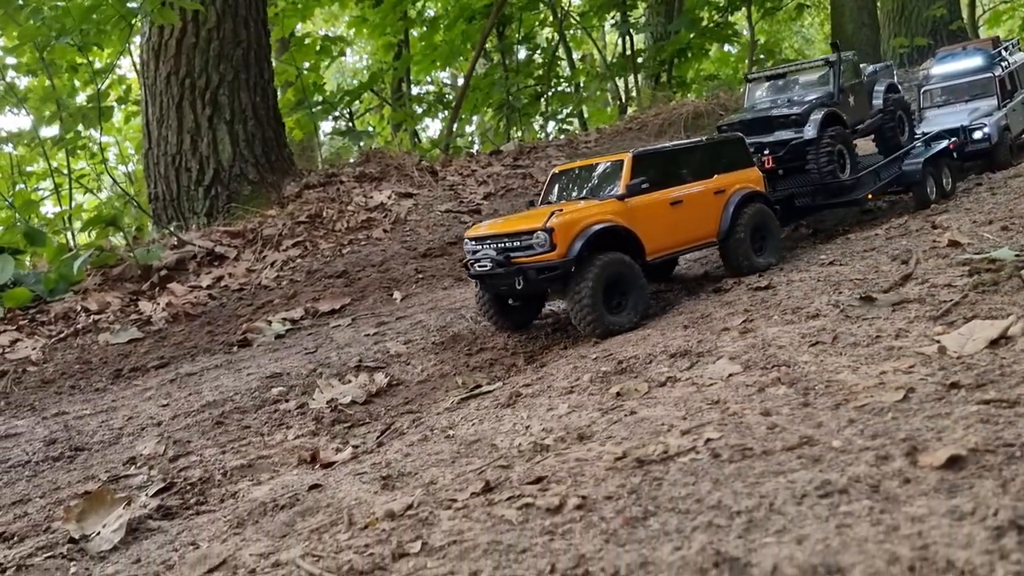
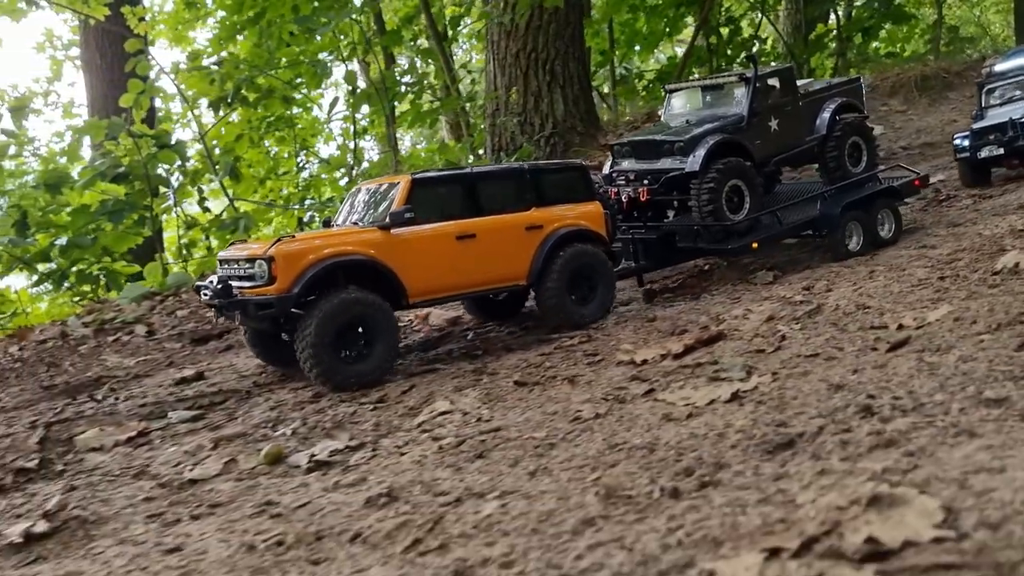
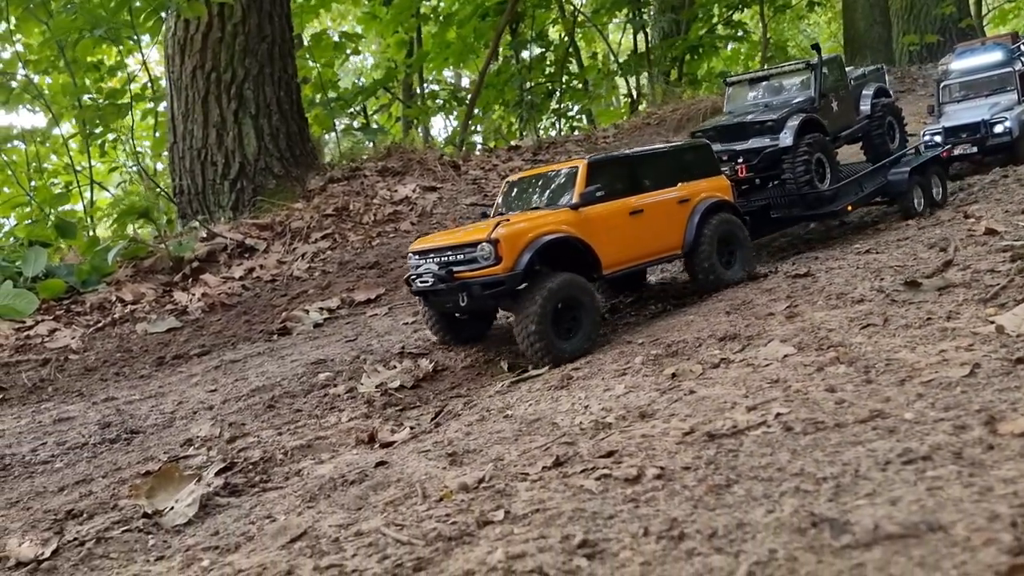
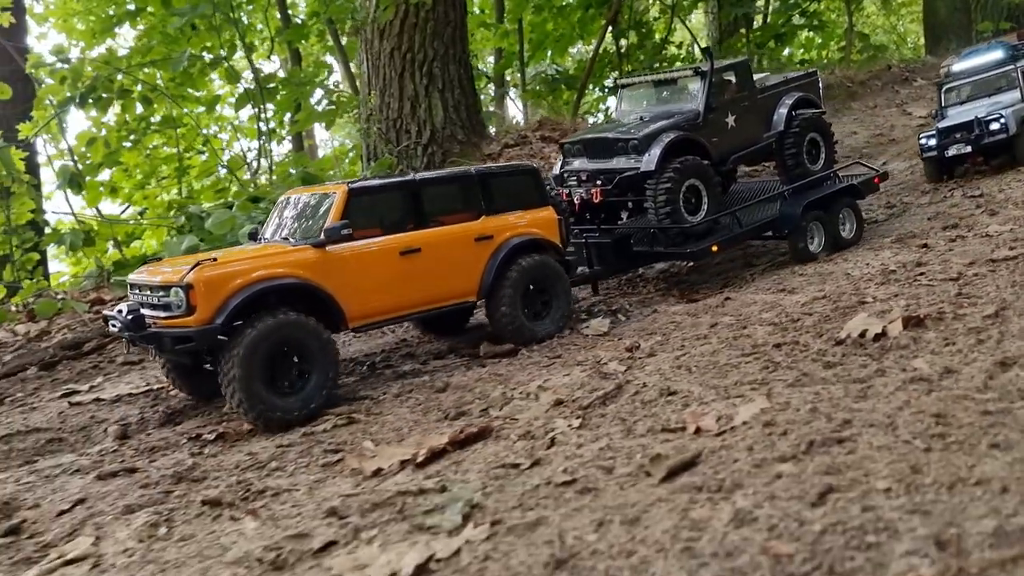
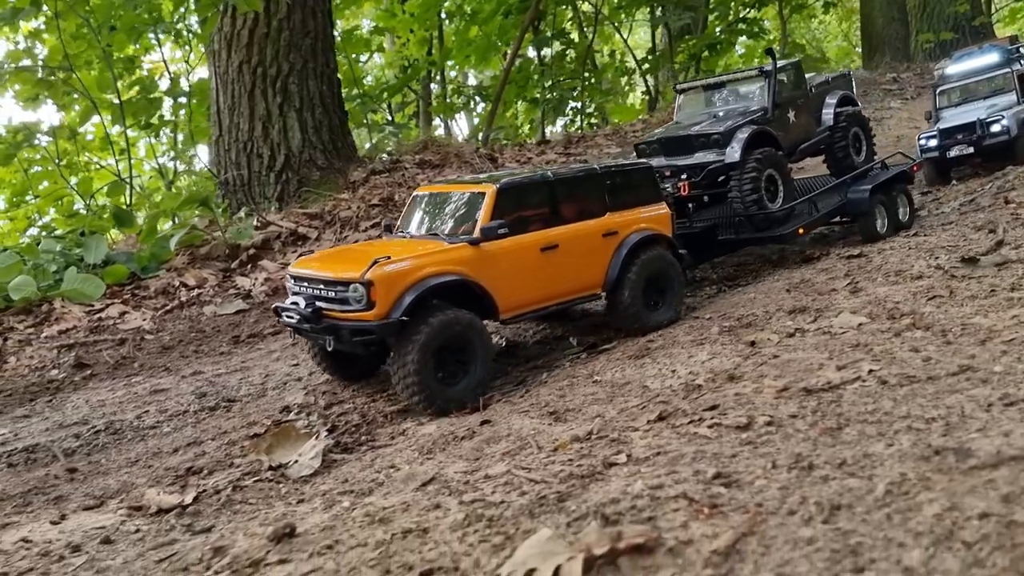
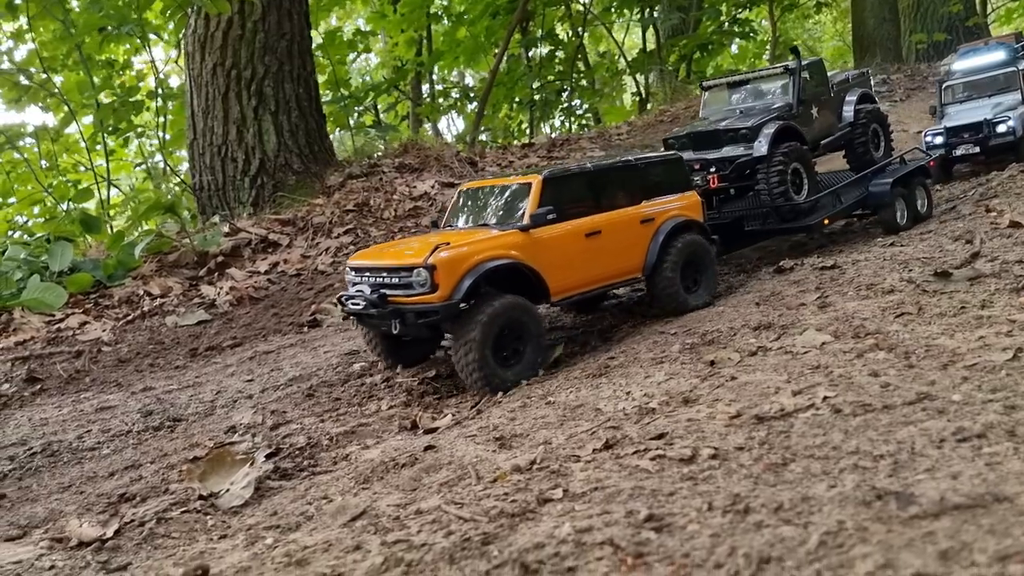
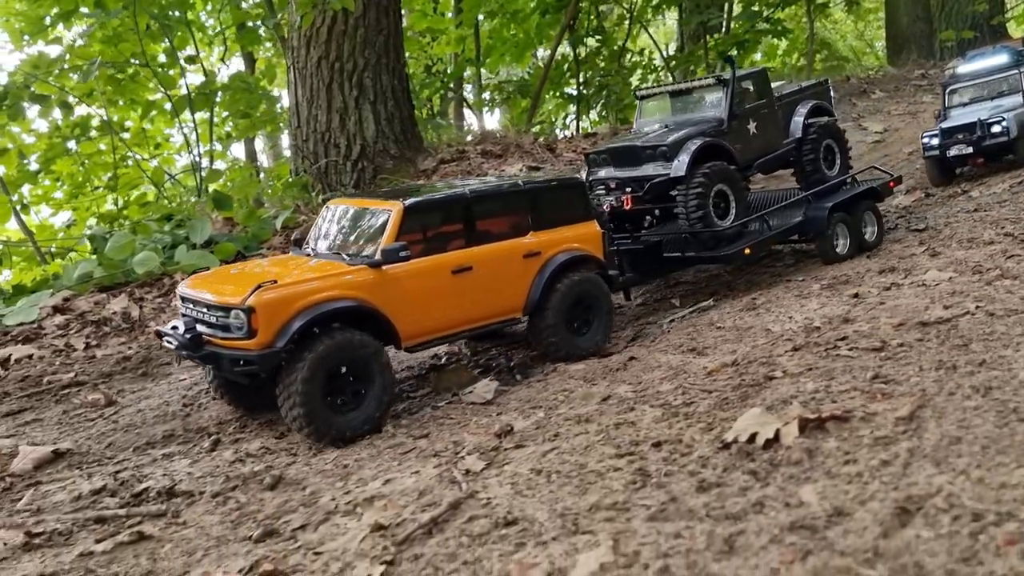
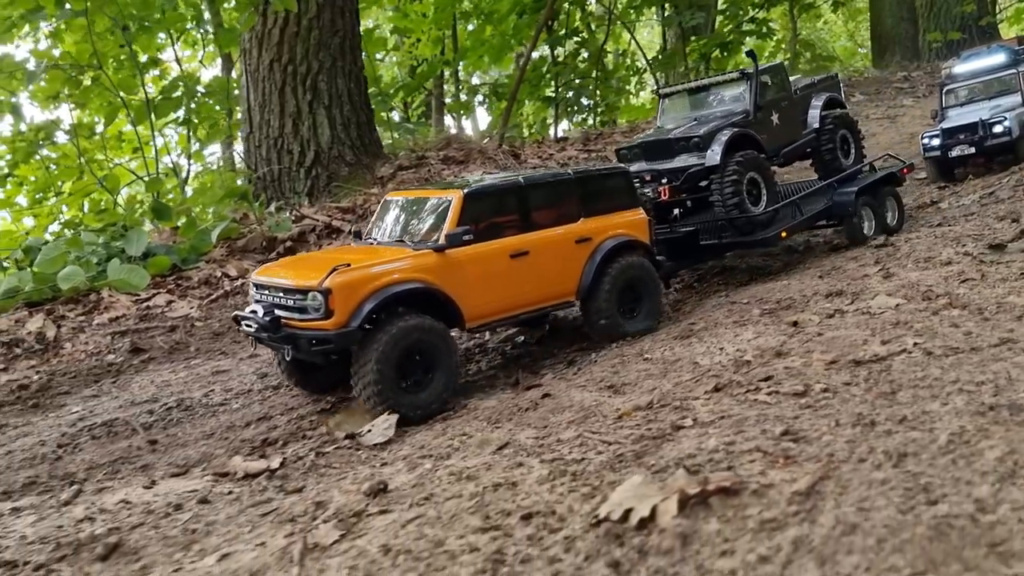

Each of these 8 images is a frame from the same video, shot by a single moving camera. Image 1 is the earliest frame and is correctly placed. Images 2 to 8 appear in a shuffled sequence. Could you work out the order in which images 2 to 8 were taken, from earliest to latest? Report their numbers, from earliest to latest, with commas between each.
3, 6, 5, 8, 7, 4, 2
